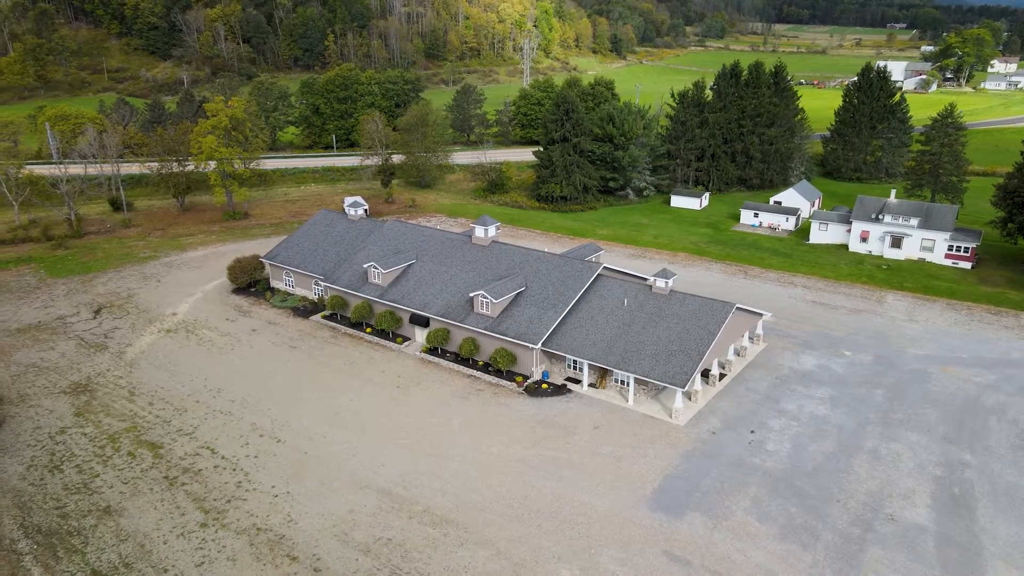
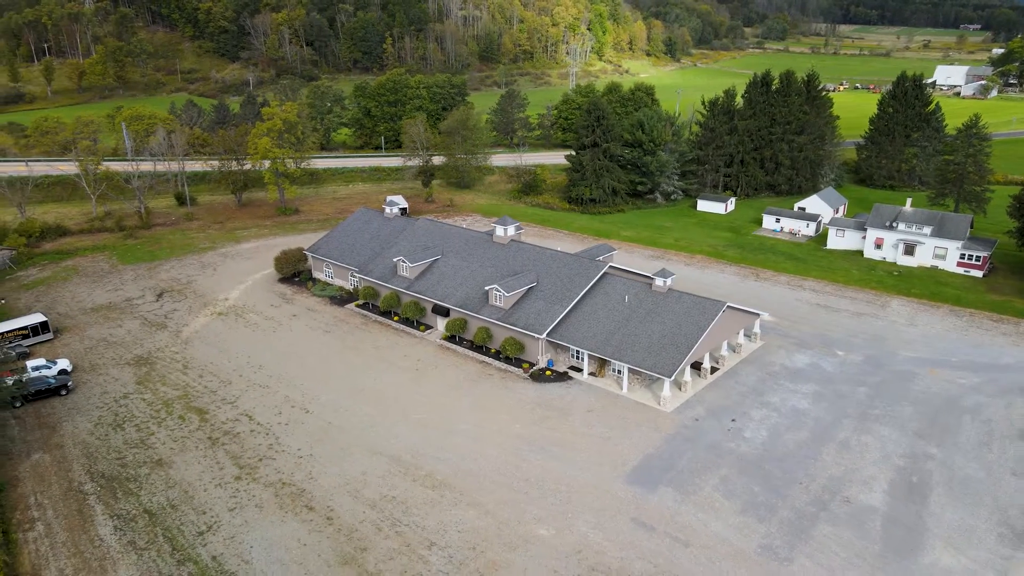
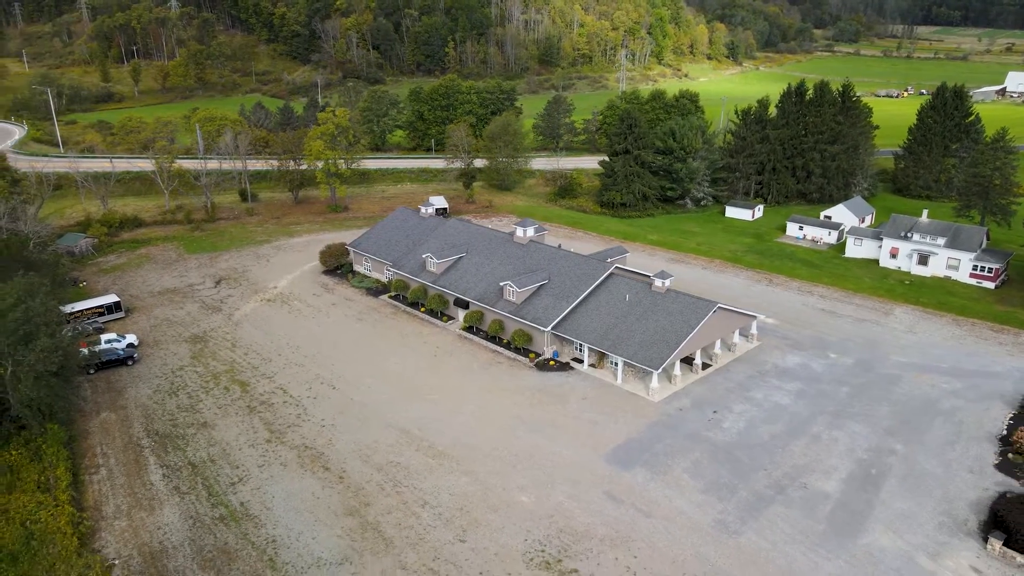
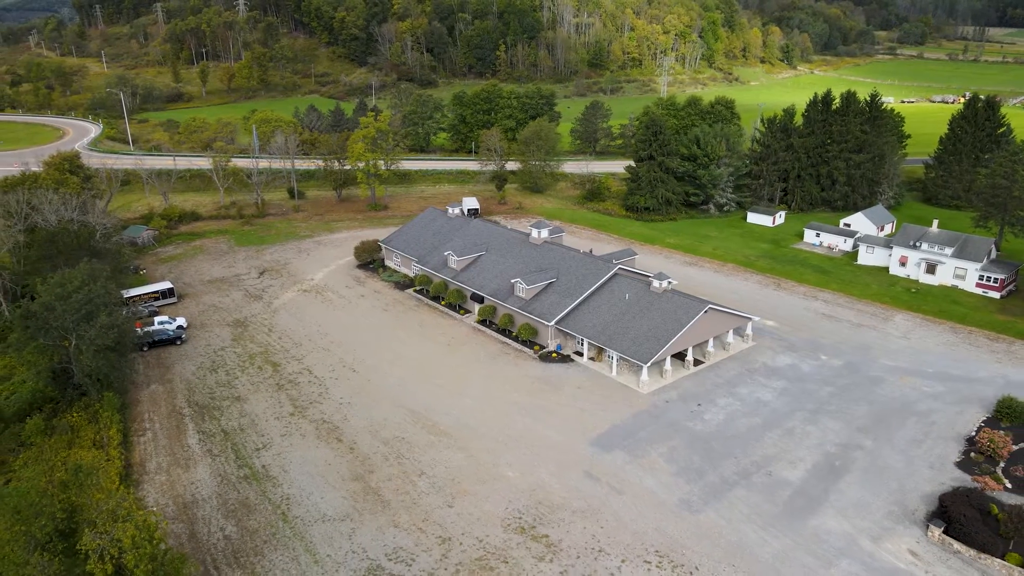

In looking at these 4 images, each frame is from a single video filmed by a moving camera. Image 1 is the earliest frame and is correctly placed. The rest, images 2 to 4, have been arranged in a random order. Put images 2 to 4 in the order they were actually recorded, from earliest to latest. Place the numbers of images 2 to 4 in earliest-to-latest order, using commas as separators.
2, 3, 4
